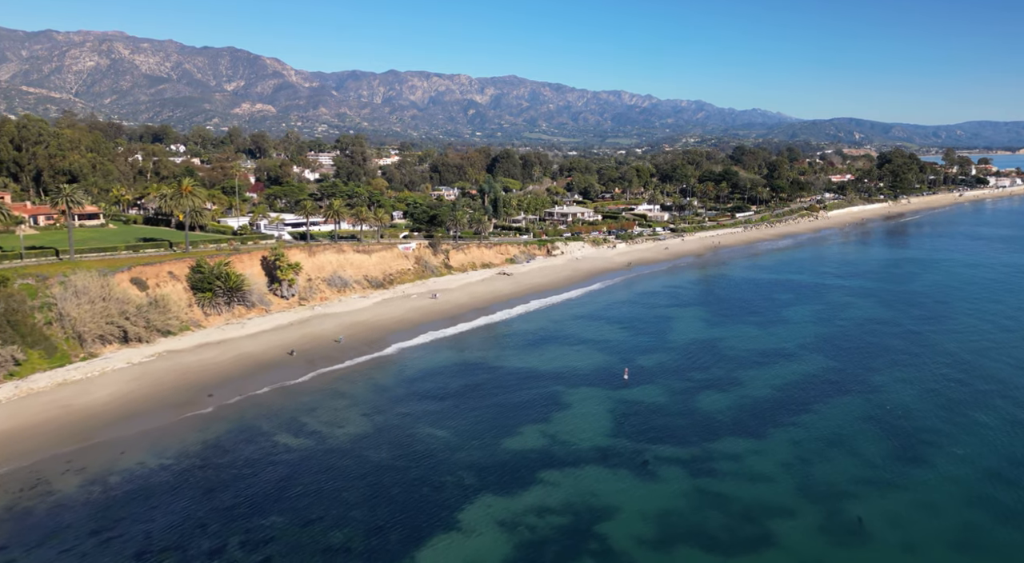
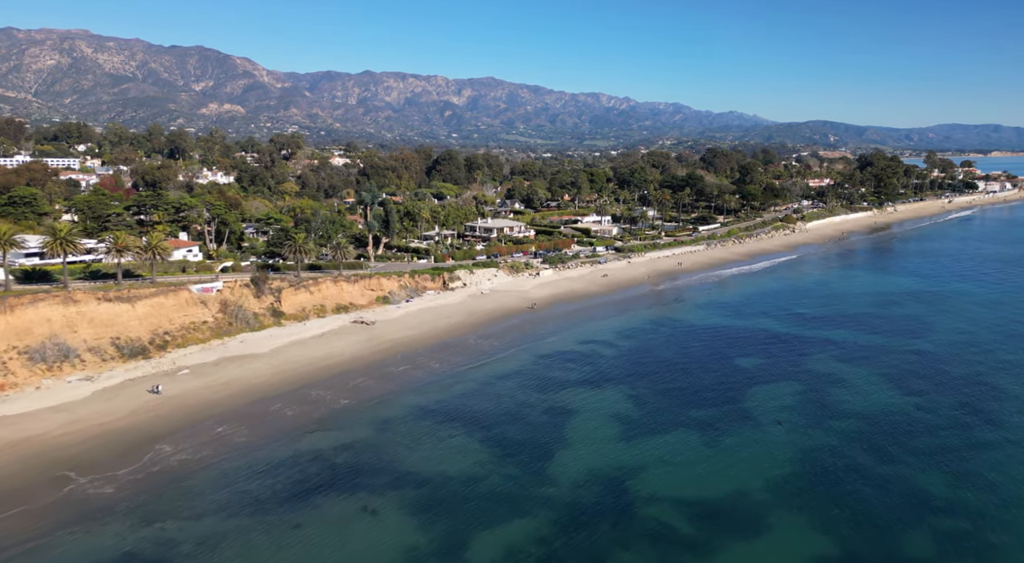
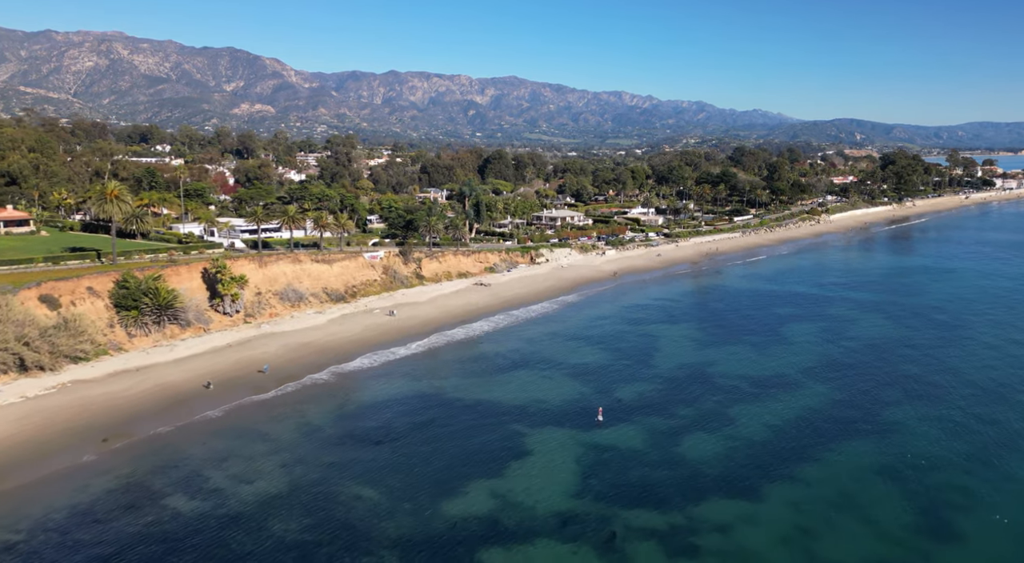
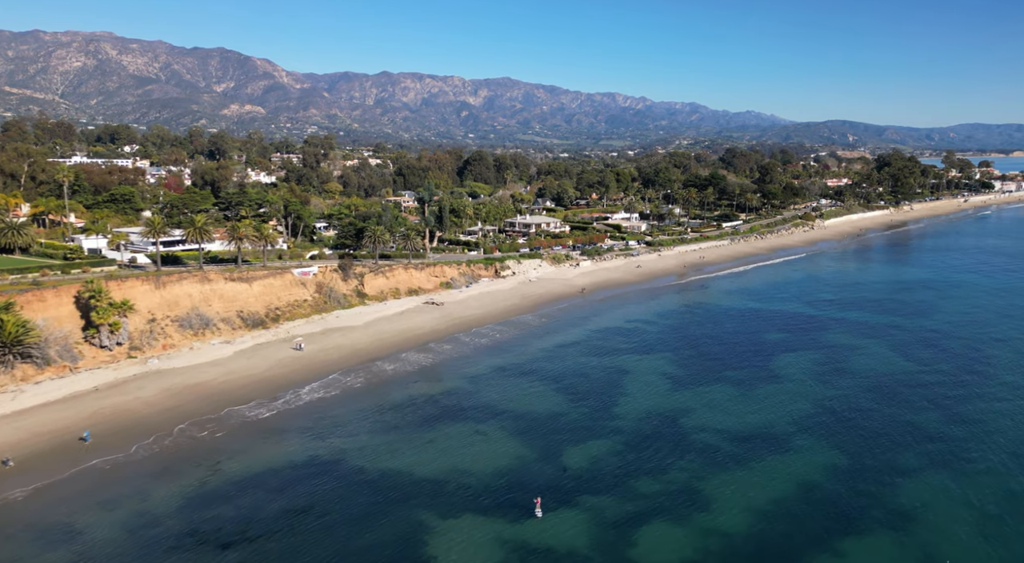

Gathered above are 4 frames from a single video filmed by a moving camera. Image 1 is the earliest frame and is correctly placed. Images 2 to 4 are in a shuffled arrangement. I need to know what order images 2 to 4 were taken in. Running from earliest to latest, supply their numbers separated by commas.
3, 4, 2
